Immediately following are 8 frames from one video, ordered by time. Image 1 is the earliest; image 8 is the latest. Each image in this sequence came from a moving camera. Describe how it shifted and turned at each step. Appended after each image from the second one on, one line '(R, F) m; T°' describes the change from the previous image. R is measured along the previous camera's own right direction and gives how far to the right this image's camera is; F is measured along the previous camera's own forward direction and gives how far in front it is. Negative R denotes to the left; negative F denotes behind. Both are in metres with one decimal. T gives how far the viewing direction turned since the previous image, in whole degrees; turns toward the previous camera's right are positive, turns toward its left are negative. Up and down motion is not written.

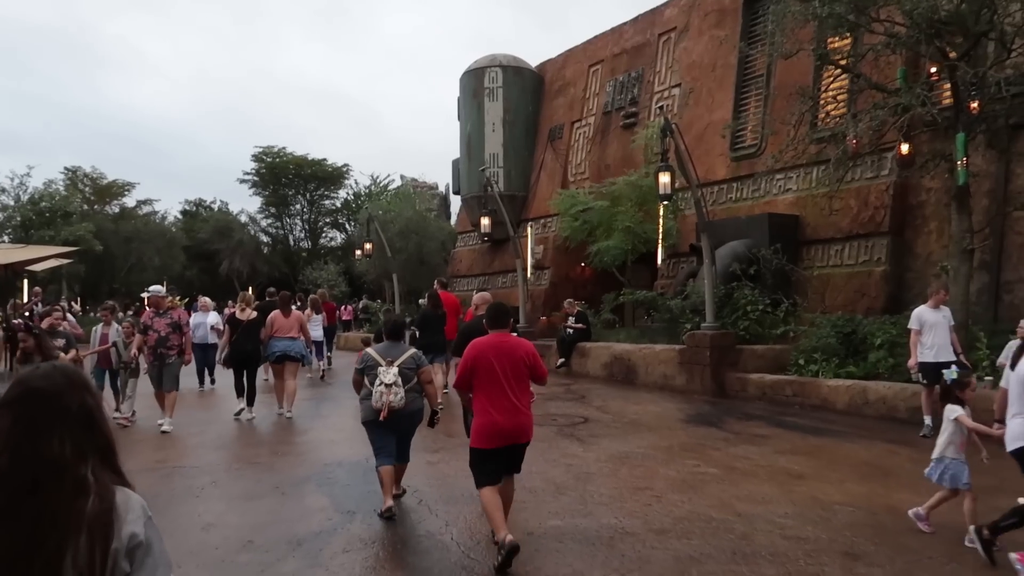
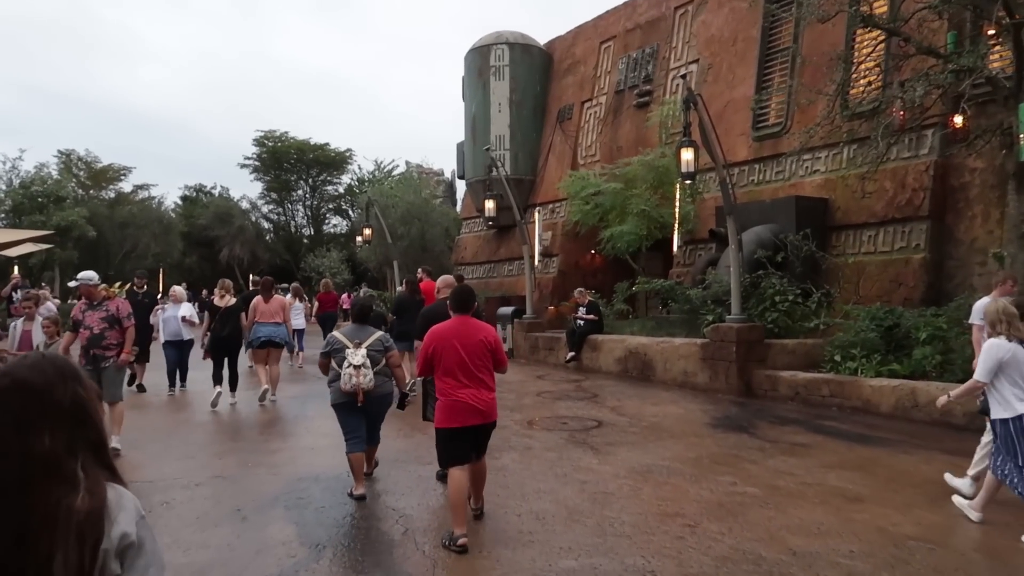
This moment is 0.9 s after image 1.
(0.0, +1.1) m; -1°
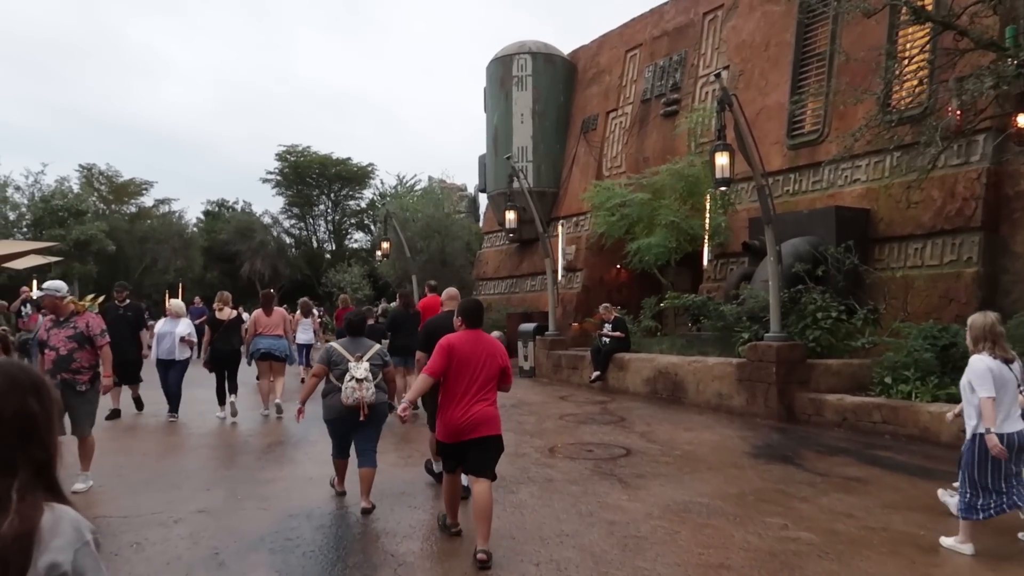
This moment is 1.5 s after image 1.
(0.0, +0.7) m; -2°
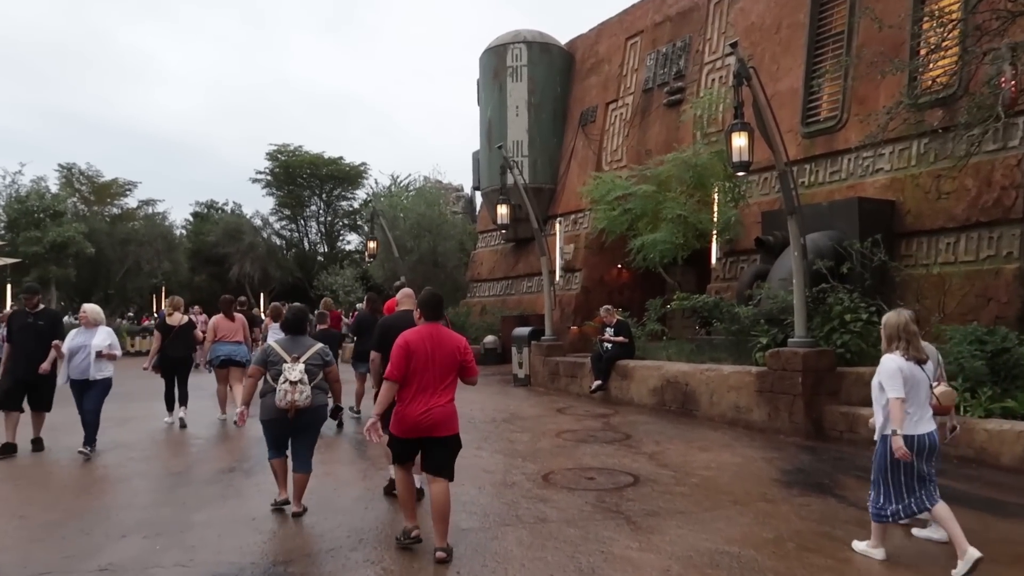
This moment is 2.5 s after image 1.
(+0.1, +1.2) m; 0°
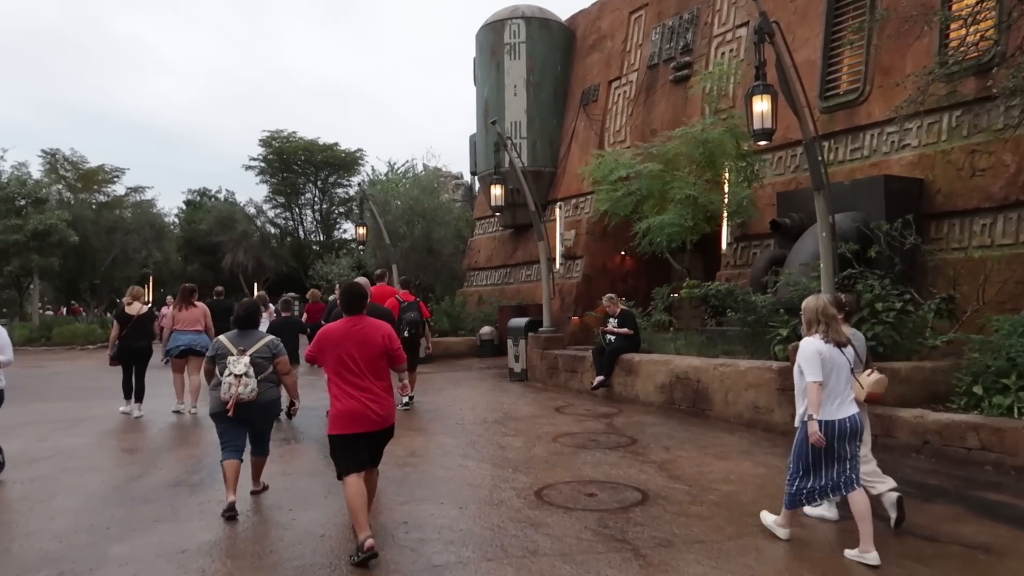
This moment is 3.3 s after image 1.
(+0.1, +1.0) m; 0°
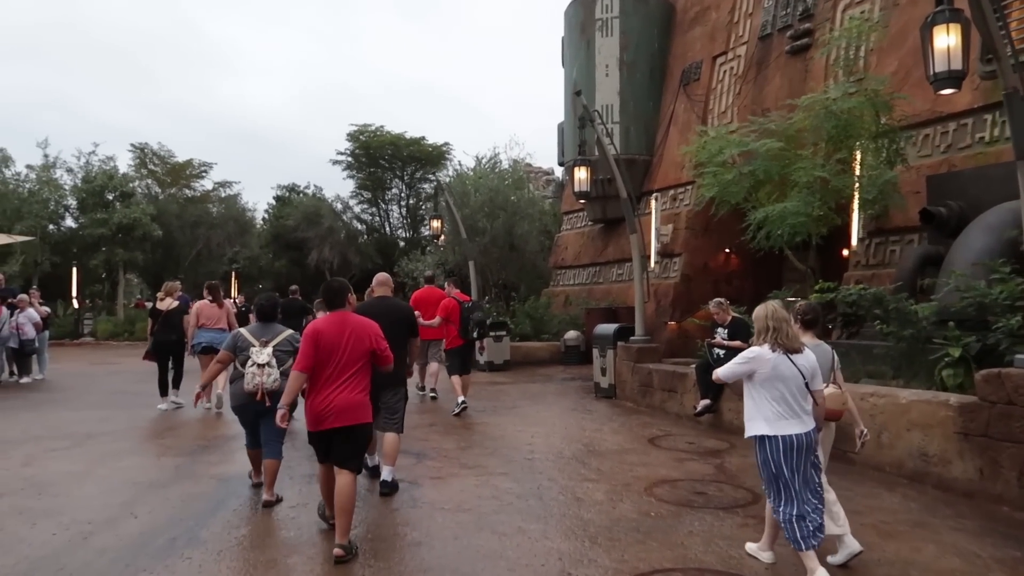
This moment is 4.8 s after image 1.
(+0.1, +1.8) m; -7°
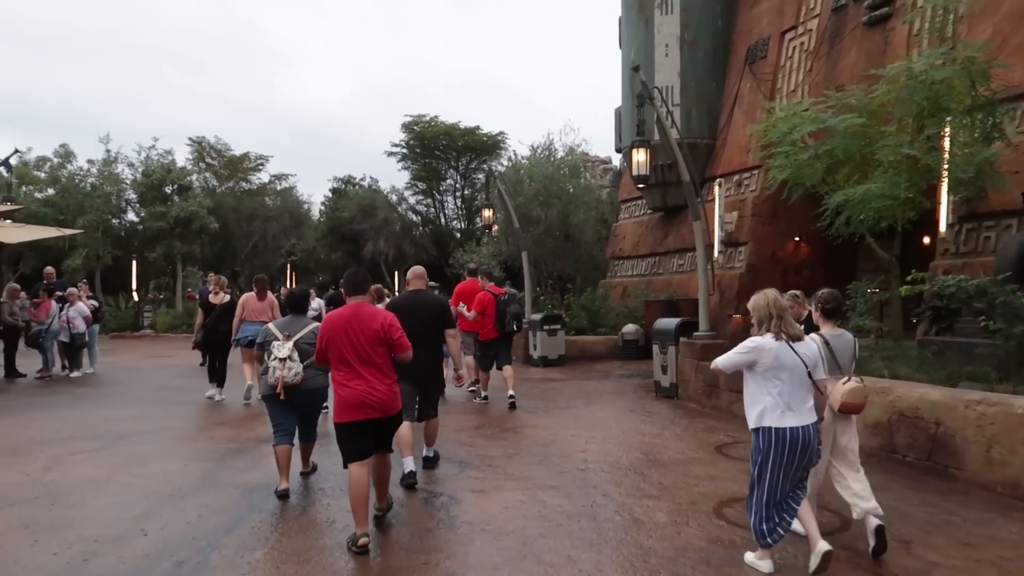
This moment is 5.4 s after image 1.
(+0.1, +0.7) m; -4°
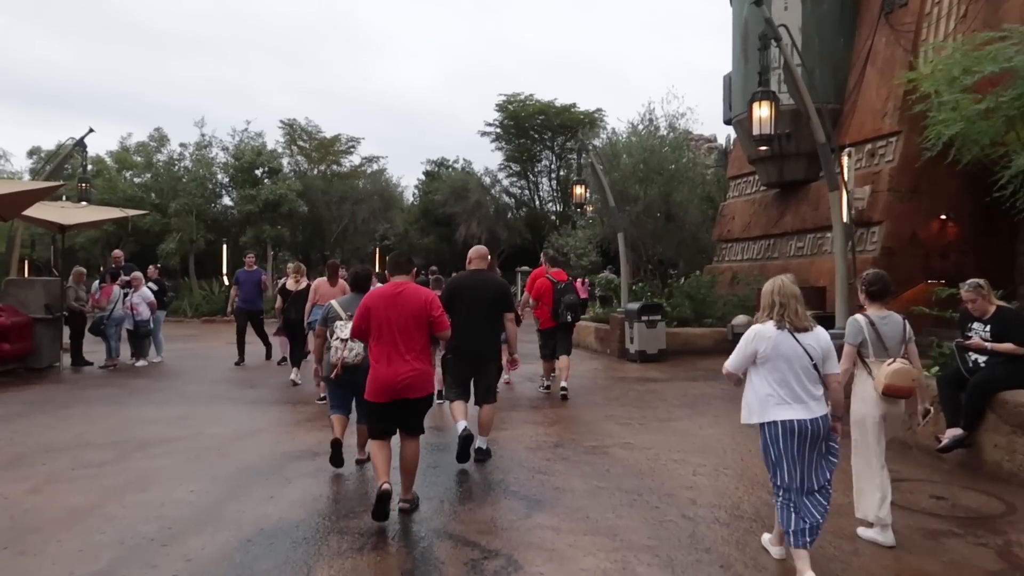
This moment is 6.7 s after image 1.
(+0.1, +1.5) m; -7°
